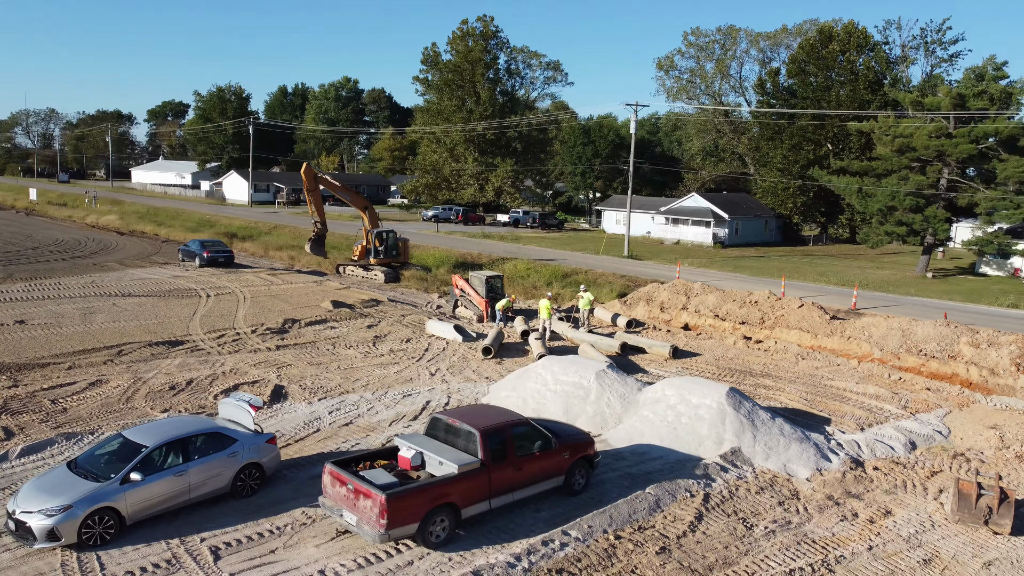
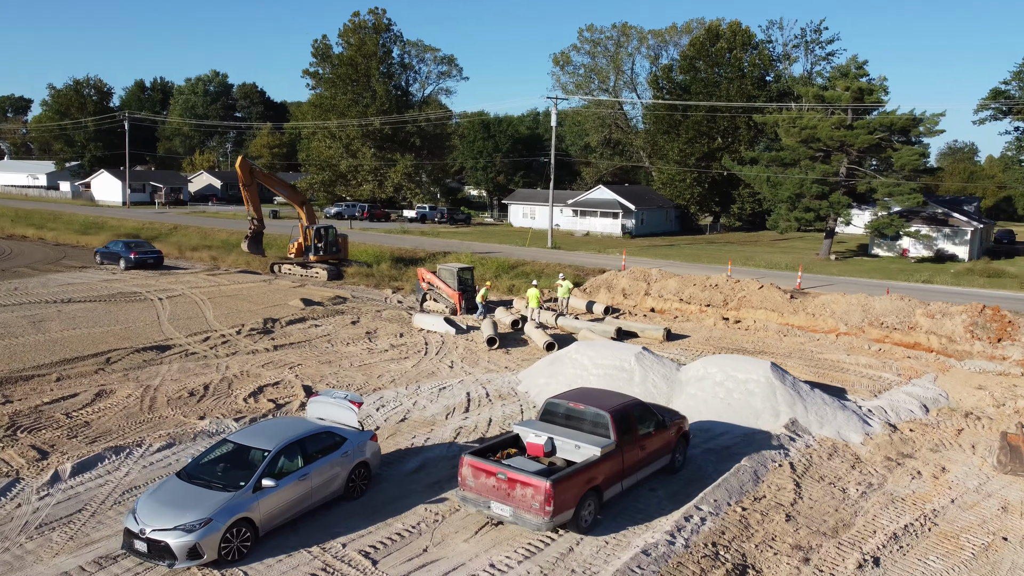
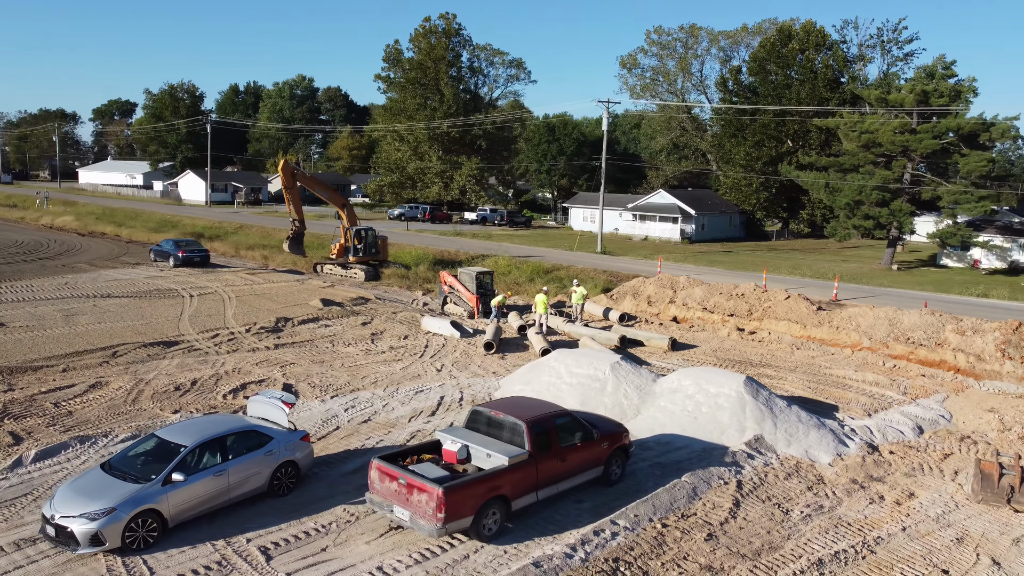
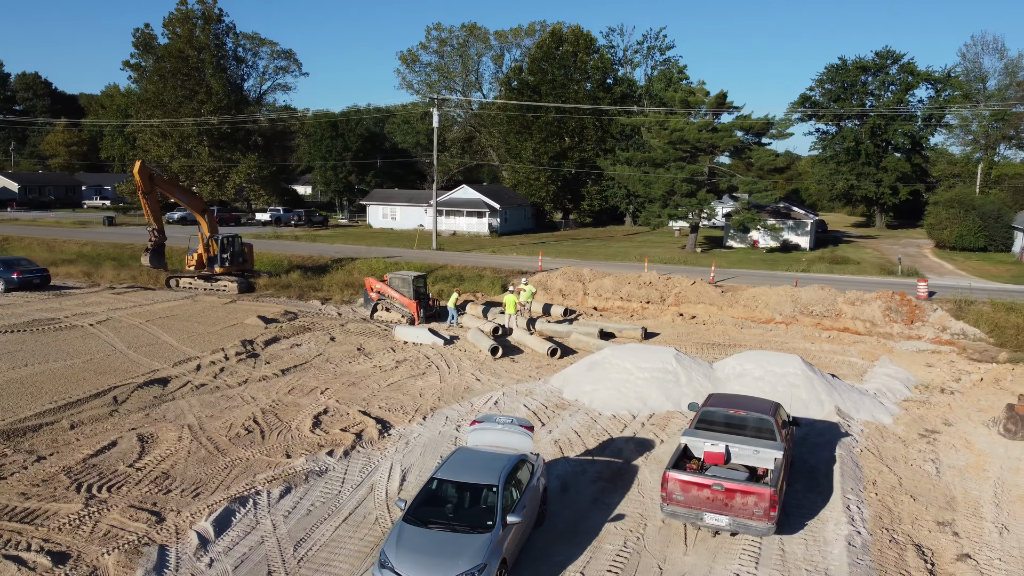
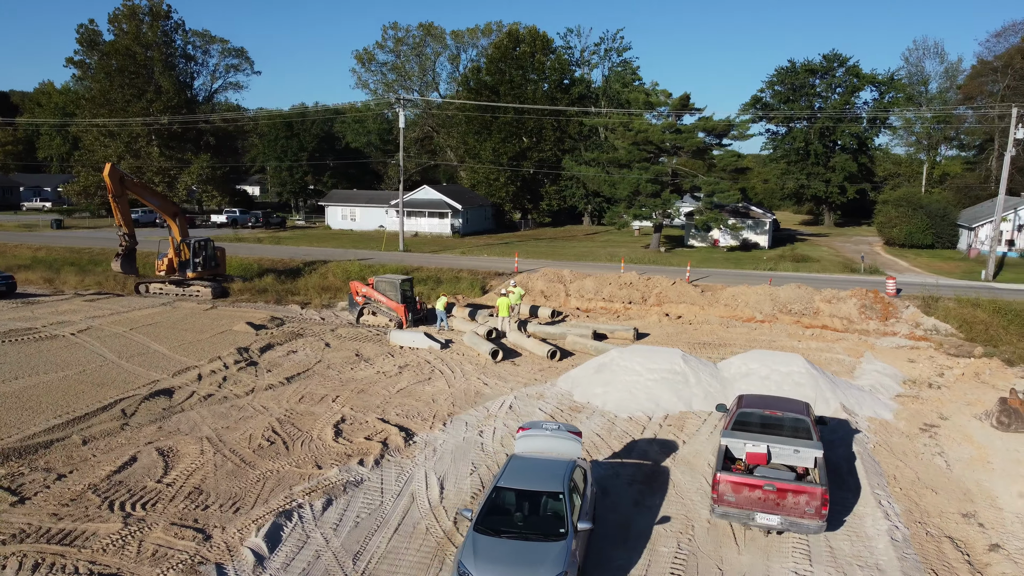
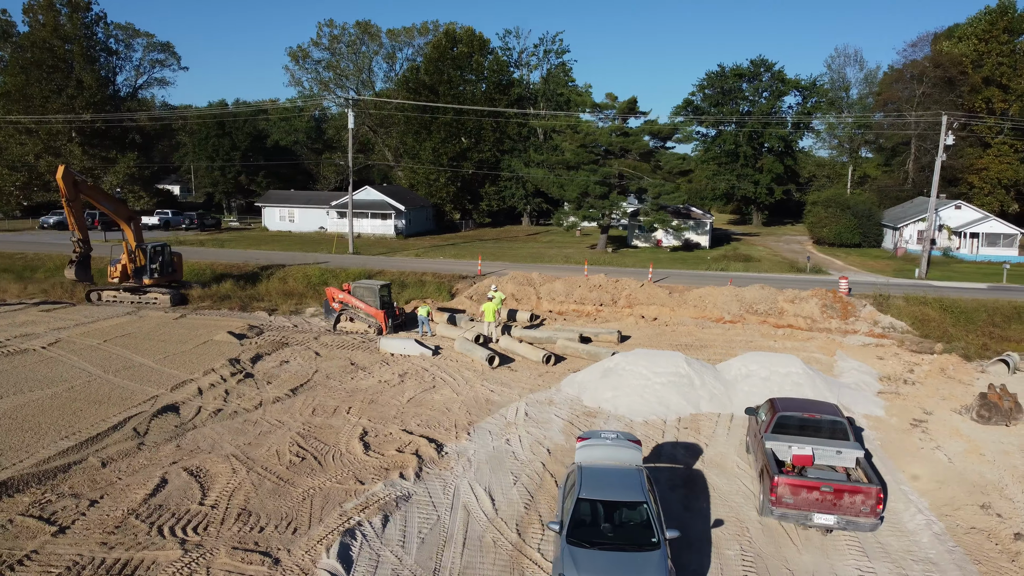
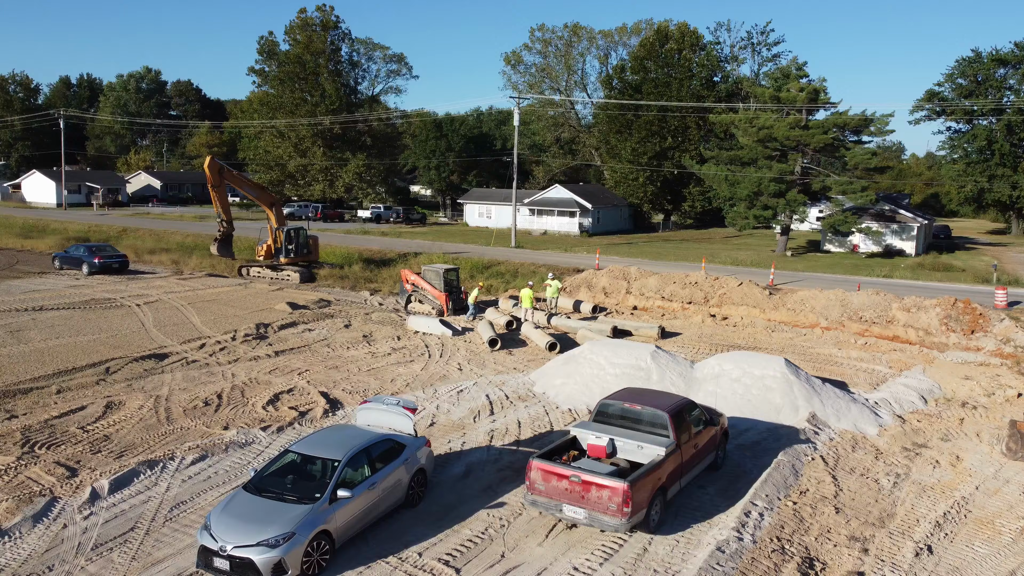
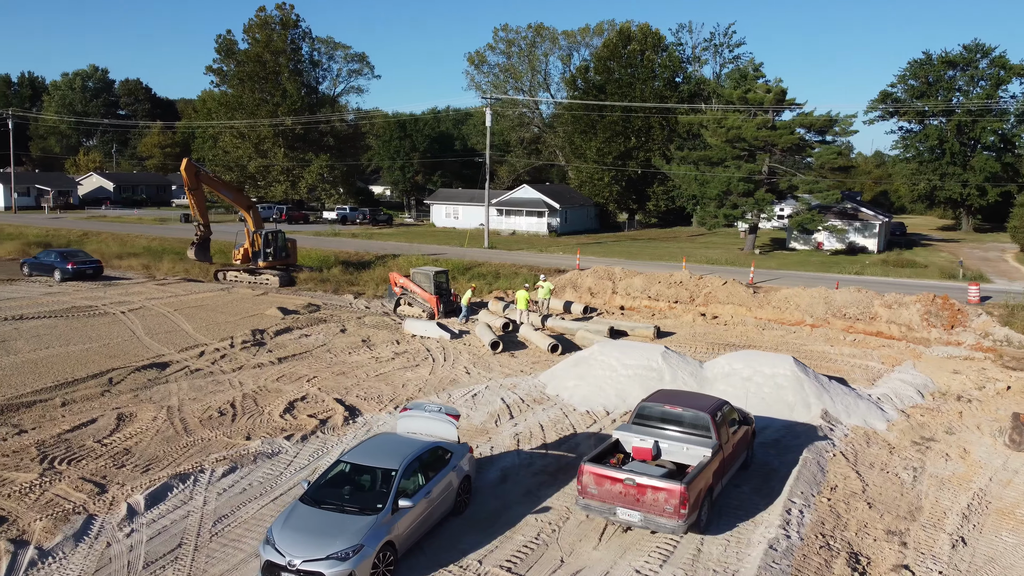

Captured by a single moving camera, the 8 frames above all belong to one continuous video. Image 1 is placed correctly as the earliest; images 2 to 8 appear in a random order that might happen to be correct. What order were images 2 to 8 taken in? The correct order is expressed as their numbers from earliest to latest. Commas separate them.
3, 2, 7, 8, 4, 5, 6
